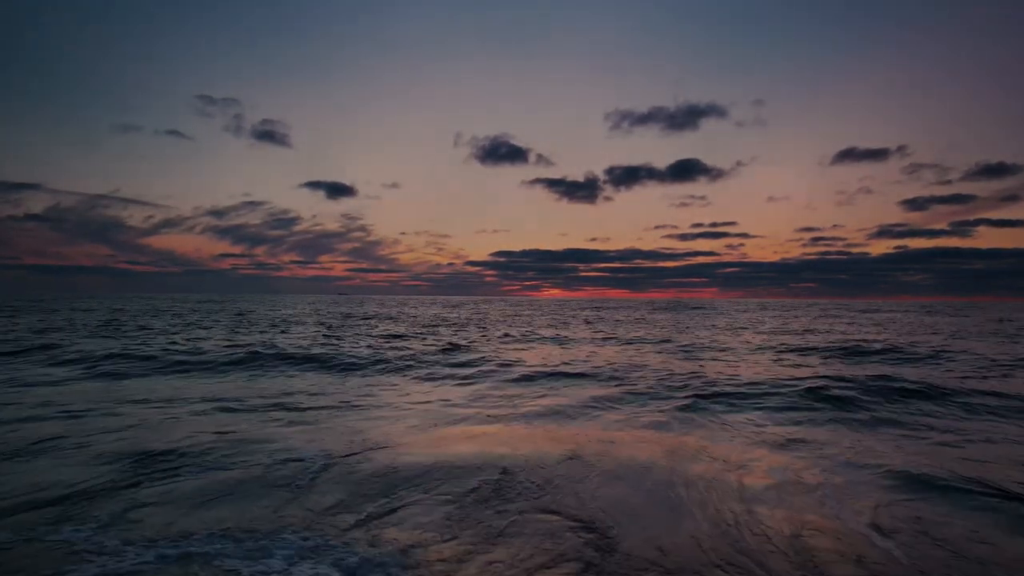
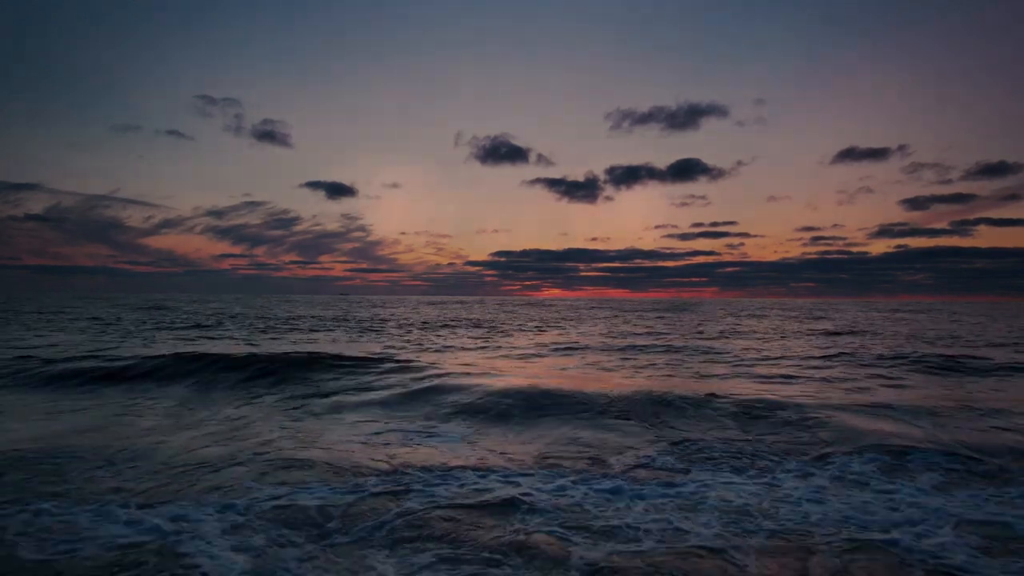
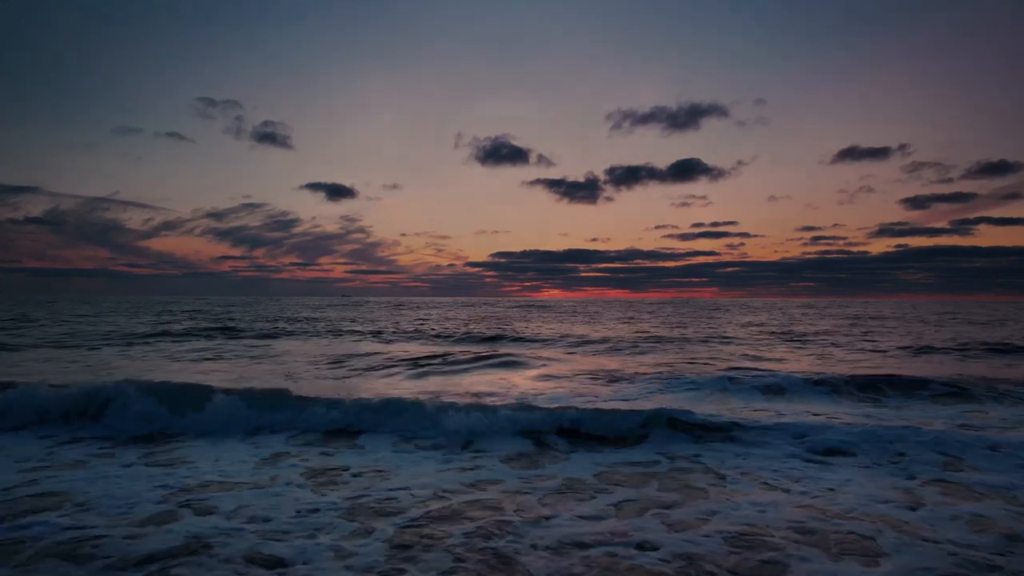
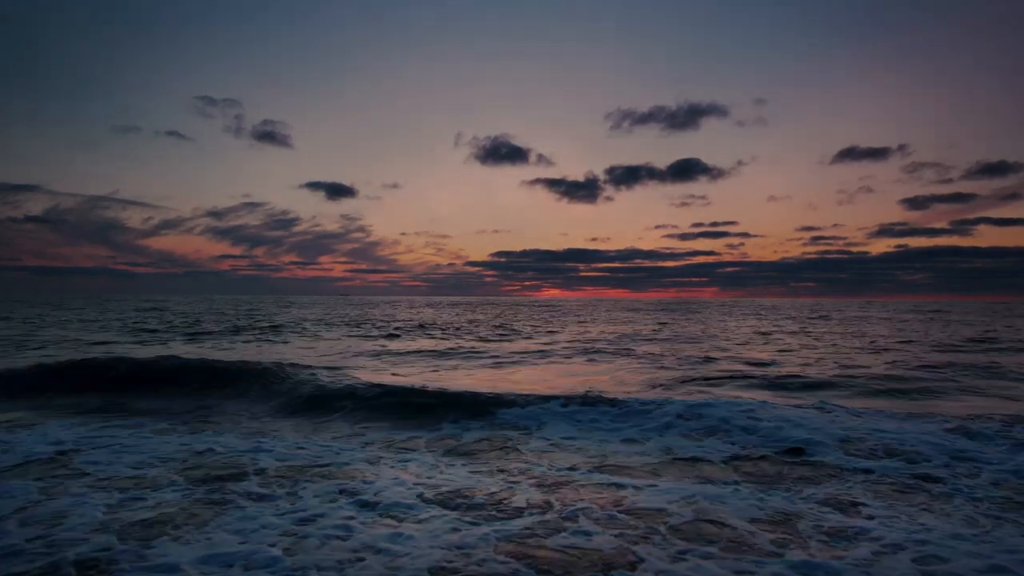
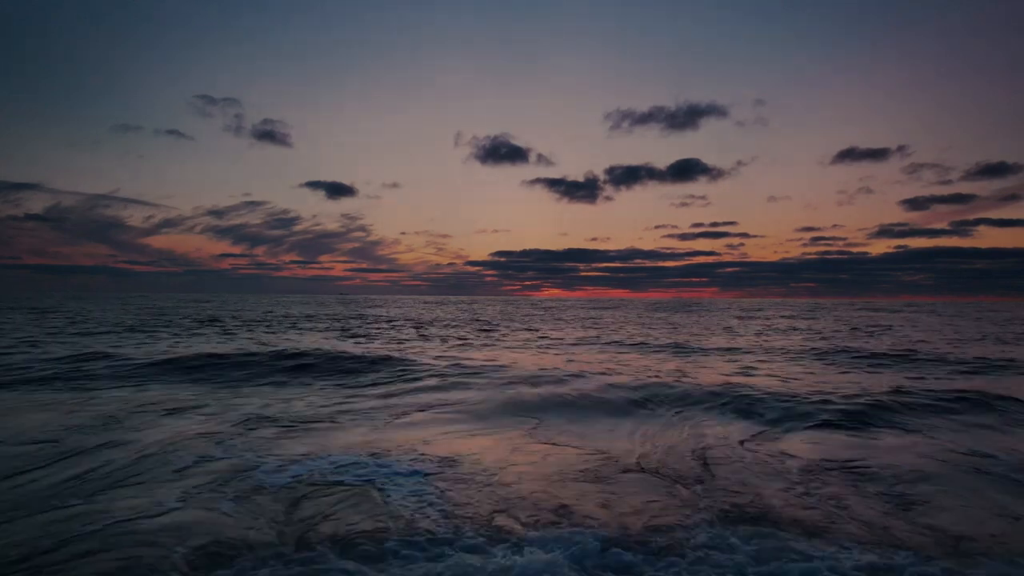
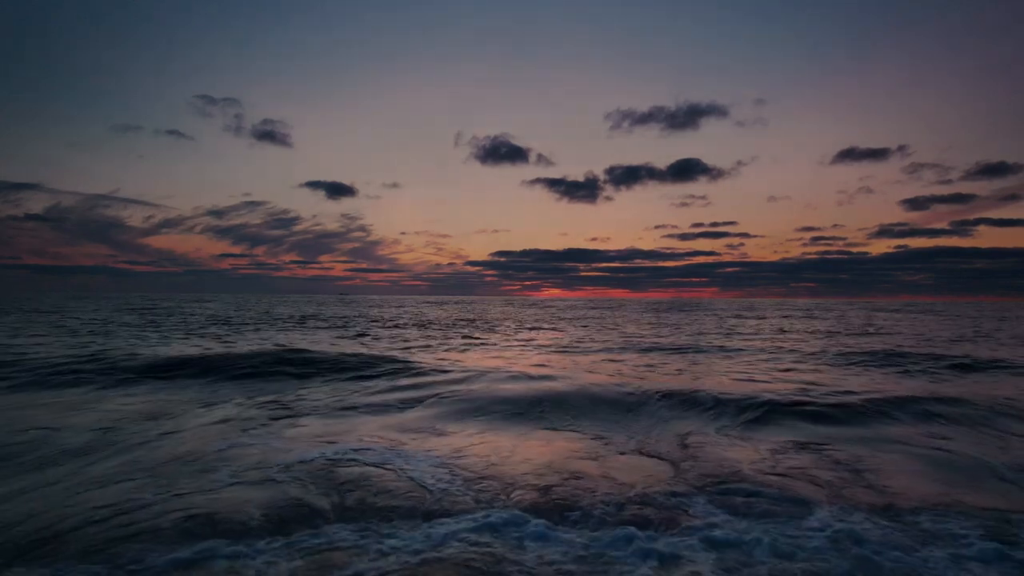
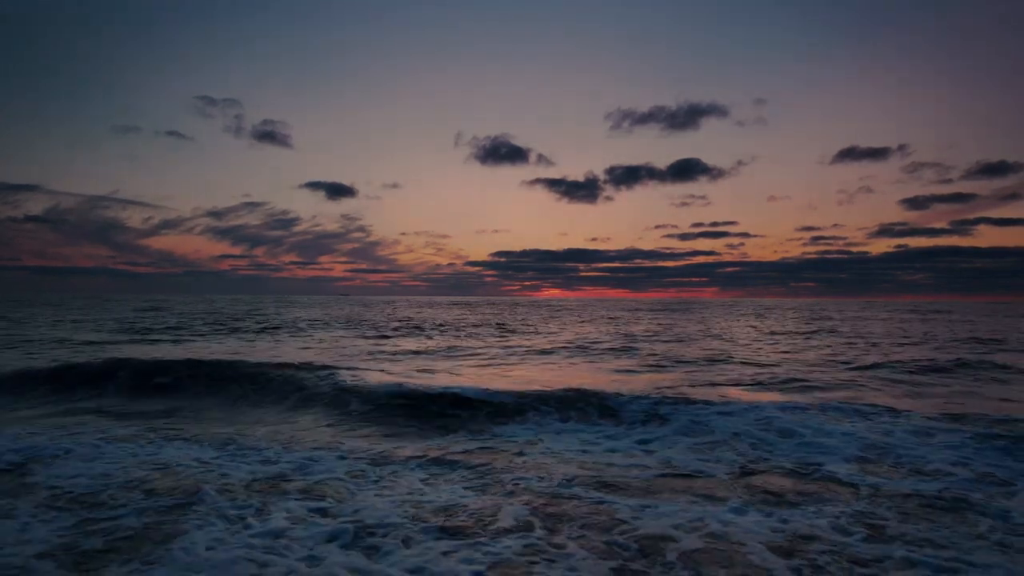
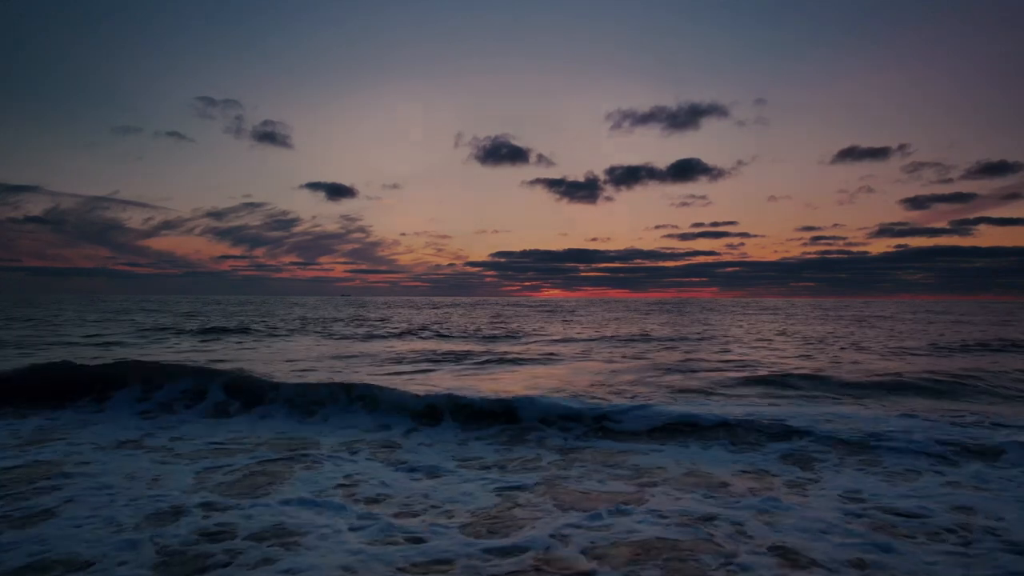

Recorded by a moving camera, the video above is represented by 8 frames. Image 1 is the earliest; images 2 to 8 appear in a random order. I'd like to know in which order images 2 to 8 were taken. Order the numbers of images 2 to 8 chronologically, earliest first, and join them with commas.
5, 6, 2, 7, 4, 8, 3
